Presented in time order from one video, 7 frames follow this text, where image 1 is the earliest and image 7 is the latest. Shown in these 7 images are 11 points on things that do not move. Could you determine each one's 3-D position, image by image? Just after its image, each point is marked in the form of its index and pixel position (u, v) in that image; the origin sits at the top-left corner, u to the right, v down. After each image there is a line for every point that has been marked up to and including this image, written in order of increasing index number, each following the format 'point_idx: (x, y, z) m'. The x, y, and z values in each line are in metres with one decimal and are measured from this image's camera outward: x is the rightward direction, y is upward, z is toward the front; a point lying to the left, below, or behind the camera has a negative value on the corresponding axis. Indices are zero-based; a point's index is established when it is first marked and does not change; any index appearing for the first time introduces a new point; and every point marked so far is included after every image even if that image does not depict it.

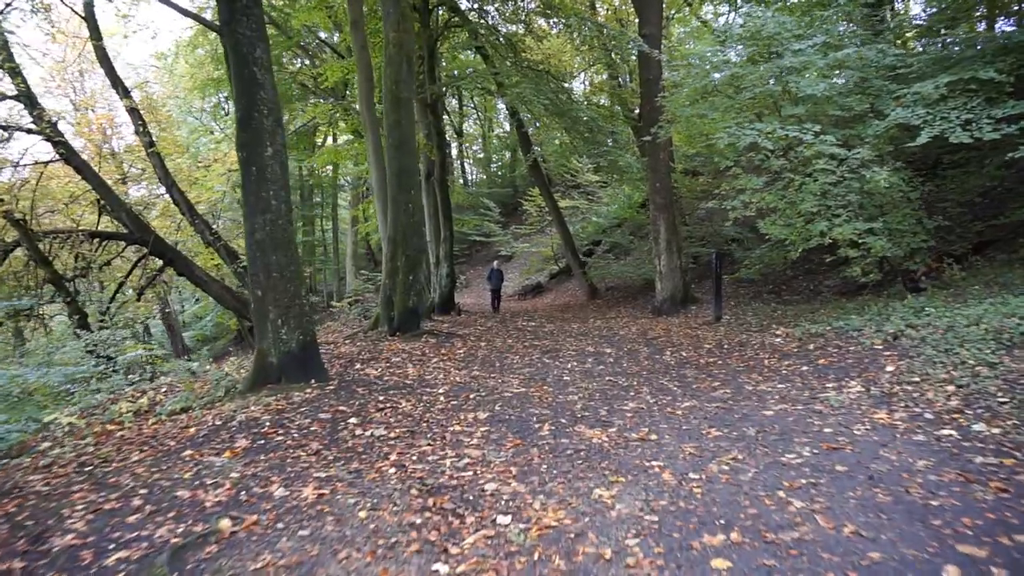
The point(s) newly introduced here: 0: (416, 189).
0: (-1.5, +1.5, +11.0) m
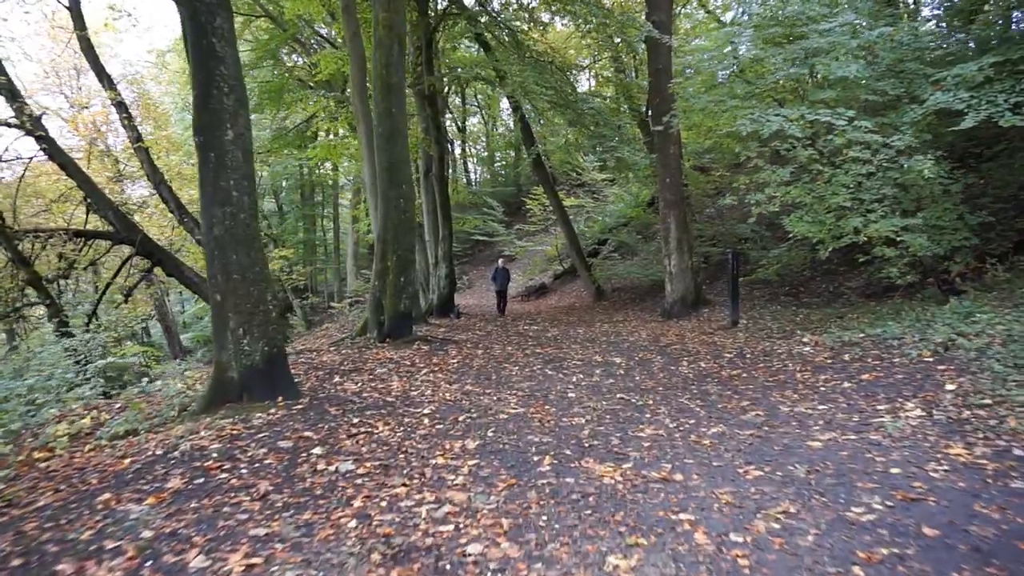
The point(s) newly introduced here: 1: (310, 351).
0: (-1.5, +1.5, +10.1) m
1: (-2.8, -0.9, +9.5) m
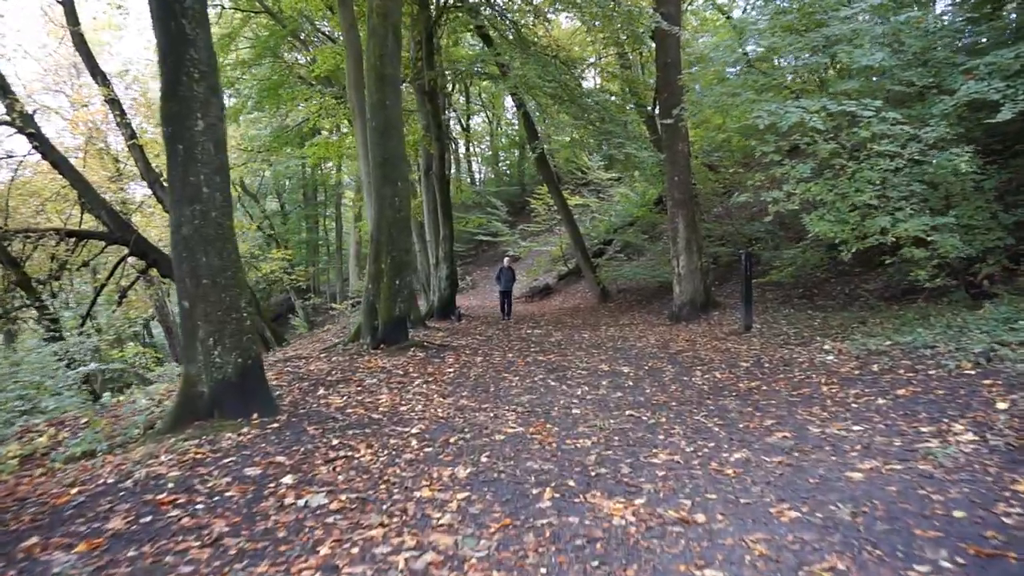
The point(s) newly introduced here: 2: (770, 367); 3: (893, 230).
0: (-1.5, +1.5, +9.6) m
1: (-2.7, -0.9, +9.0) m
2: (+2.7, -0.8, +7.2) m
3: (+4.1, +0.6, +7.6) m
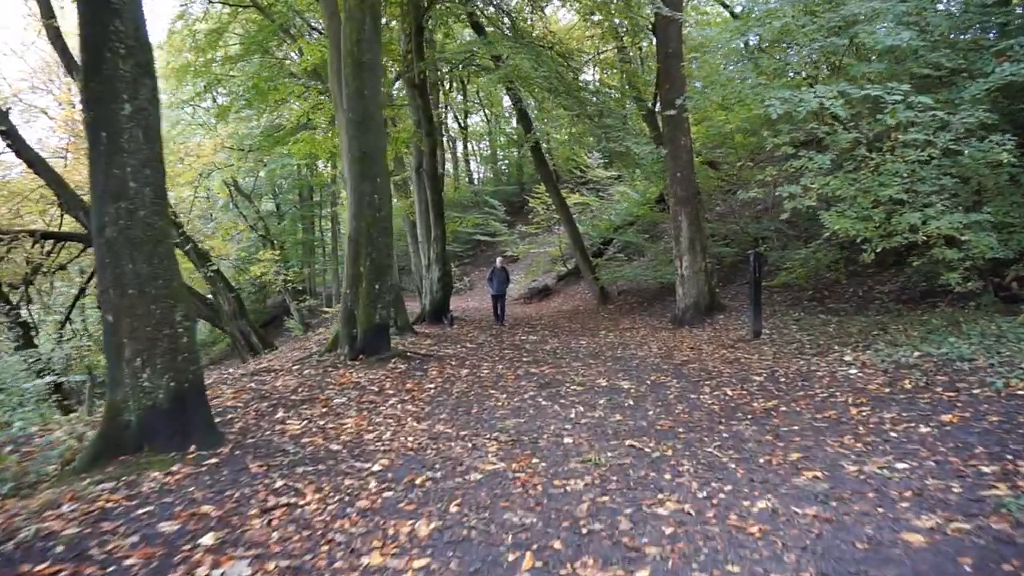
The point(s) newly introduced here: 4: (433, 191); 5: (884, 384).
0: (-1.6, +1.4, +8.8) m
1: (-2.9, -1.0, +8.2) m
2: (+2.5, -0.9, +6.5) m
3: (+4.0, +0.6, +6.8) m
4: (-1.9, +2.3, +16.5) m
5: (+3.1, -0.8, +5.9) m
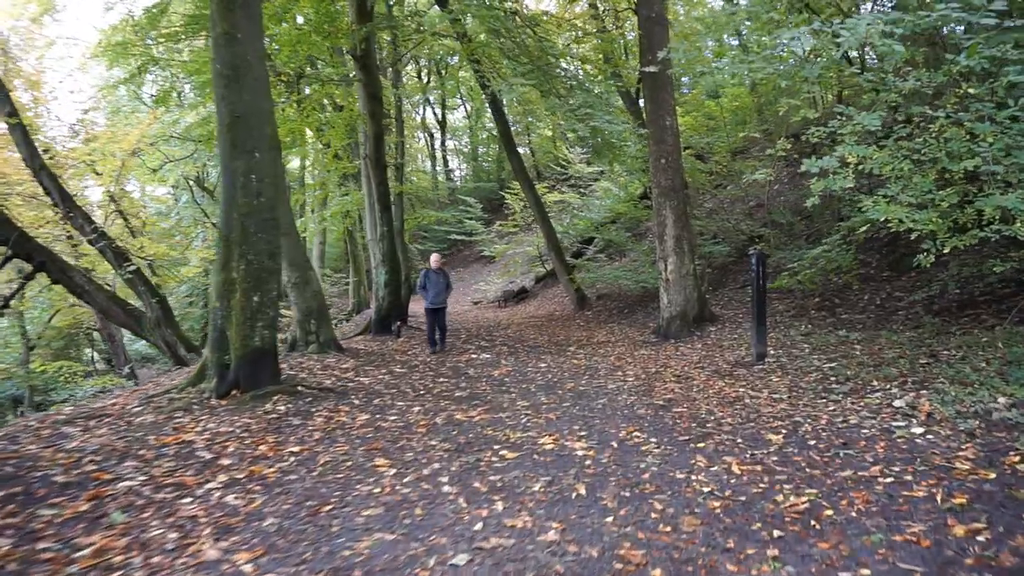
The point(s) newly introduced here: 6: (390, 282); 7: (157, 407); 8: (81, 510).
0: (-2.3, +1.3, +6.6) m
1: (-3.5, -1.1, +5.9) m
2: (+1.9, -1.0, +4.3) m
3: (+3.4, +0.5, +4.7) m
4: (-2.7, +2.2, +14.2) m
5: (+2.5, -0.9, +3.7) m
6: (-2.5, +0.1, +14.5) m
7: (-3.0, -1.0, +5.9) m
8: (-2.2, -1.1, +3.6) m
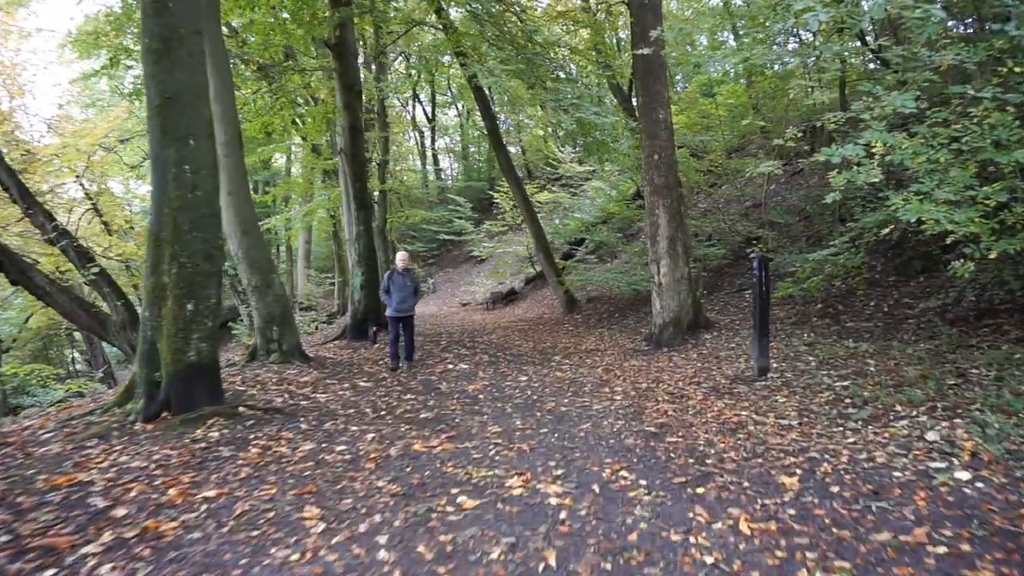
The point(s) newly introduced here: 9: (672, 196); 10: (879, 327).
0: (-2.5, +1.2, +5.7) m
1: (-3.8, -1.1, +5.1) m
2: (+1.7, -1.1, +3.5) m
3: (+3.1, +0.4, +3.9) m
4: (-3.0, +2.1, +13.4) m
5: (+2.3, -1.0, +3.0) m
6: (-2.8, +0.1, +13.7) m
7: (-3.2, -1.1, +5.1) m
8: (-2.4, -1.2, +2.8) m
9: (+2.2, +1.3, +9.8) m
10: (+4.7, -0.5, +9.0) m
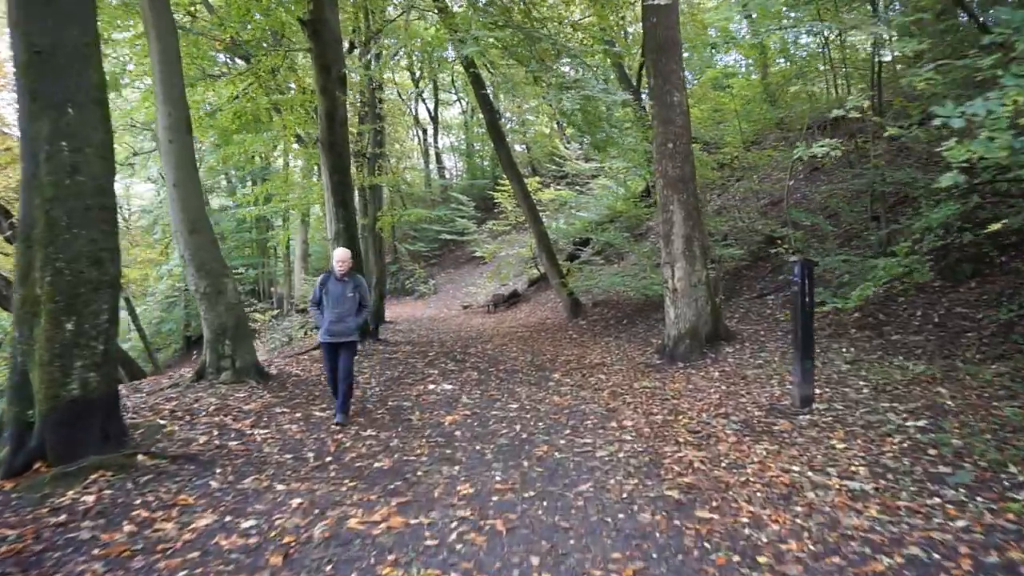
0: (-2.7, +1.2, +4.4) m
1: (-3.9, -1.2, +3.8) m
2: (+1.5, -1.2, +2.1) m
3: (+3.0, +0.3, +2.5) m
4: (-3.1, +2.1, +12.1) m
5: (+2.1, -1.1, +1.6) m
6: (-2.9, 0.0, +12.4) m
7: (-3.4, -1.1, +3.8) m
8: (-2.6, -1.3, +1.5) m
9: (+2.1, +1.2, +8.4) m
10: (+4.6, -0.6, +7.7) m
